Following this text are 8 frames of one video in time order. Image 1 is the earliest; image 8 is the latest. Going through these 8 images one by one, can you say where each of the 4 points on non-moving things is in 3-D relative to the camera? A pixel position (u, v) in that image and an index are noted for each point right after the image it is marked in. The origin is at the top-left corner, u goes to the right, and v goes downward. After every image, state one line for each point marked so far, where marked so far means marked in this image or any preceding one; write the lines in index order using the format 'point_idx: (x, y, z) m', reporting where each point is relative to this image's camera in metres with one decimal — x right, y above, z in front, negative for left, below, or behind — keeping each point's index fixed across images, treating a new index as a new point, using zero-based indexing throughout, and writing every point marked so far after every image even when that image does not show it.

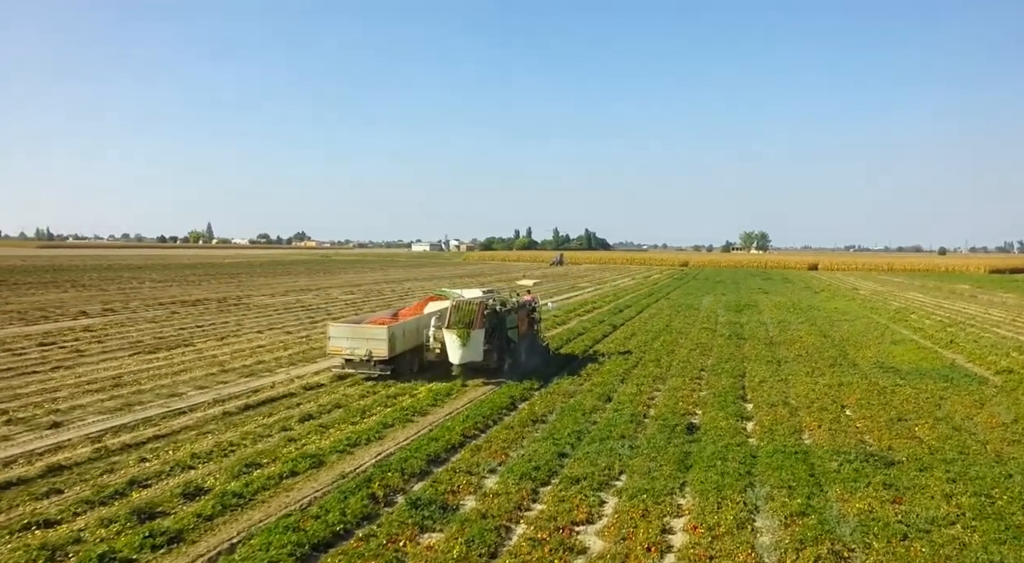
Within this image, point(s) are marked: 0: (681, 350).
0: (+4.1, -1.7, +20.0) m
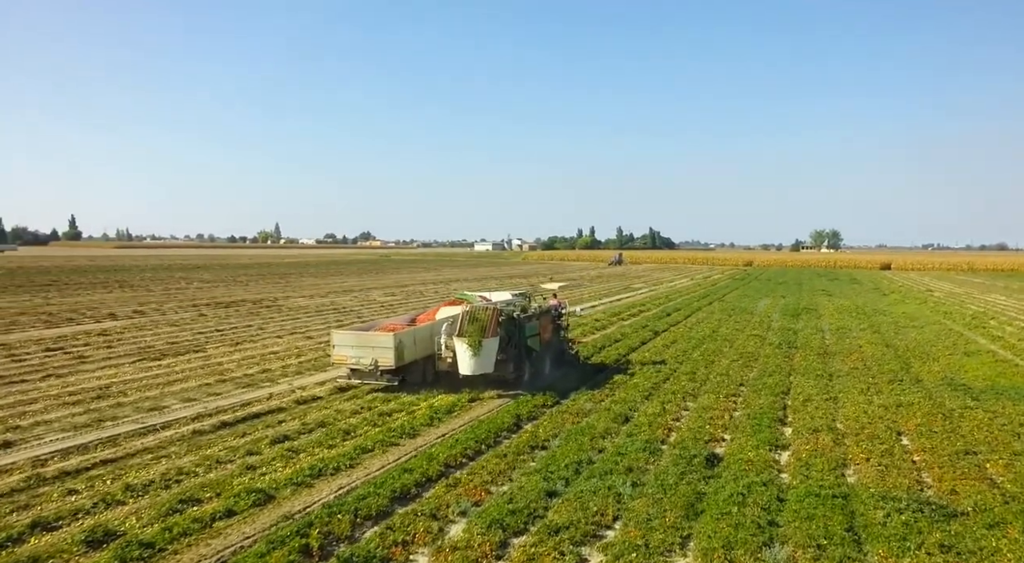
0: (+4.7, -1.8, +18.2) m
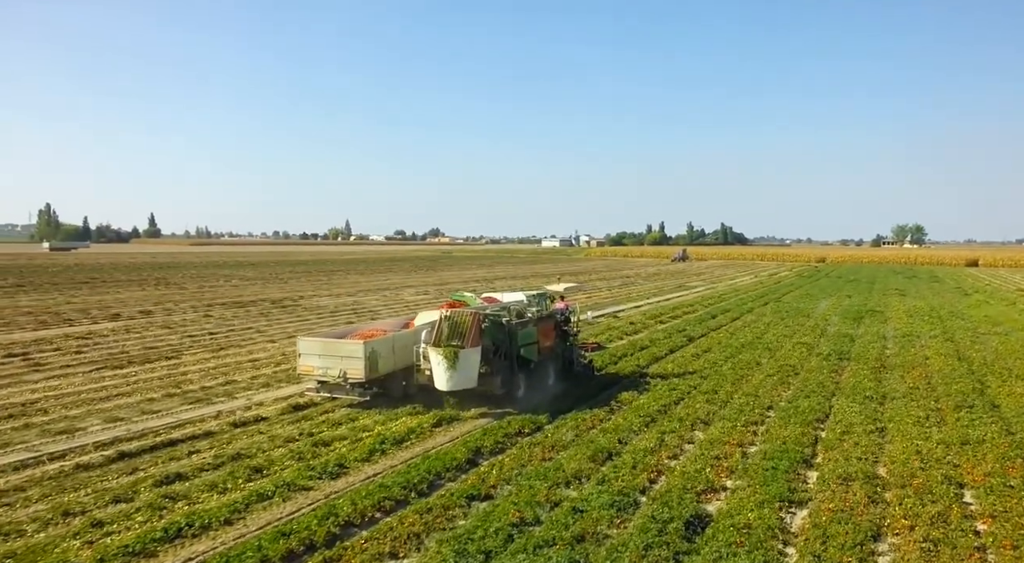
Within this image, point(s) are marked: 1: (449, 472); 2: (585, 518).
0: (+4.6, -1.8, +15.6) m
1: (-0.7, -2.1, +9.1) m
2: (+0.7, -2.2, +7.6) m
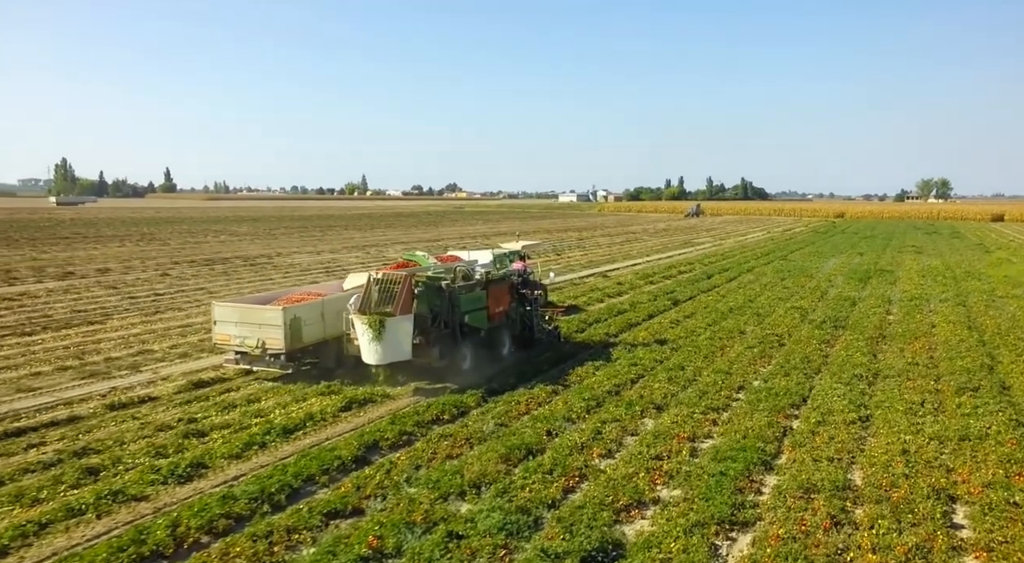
0: (+3.8, -1.1, +13.8) m
1: (-1.7, -1.8, +7.5) m
2: (-0.4, -1.9, +5.9) m
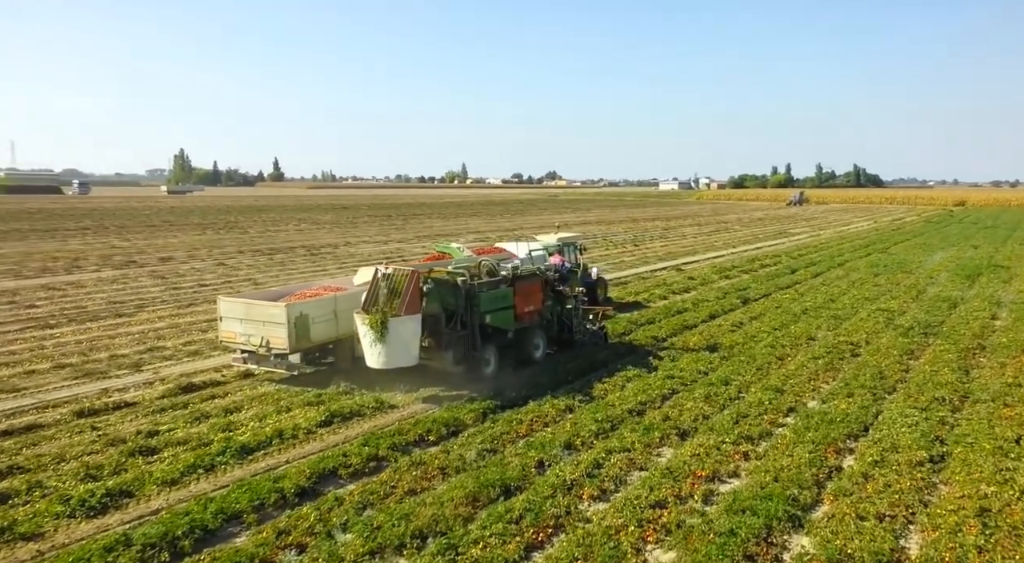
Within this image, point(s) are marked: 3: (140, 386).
0: (+4.2, -1.1, +12.0) m
1: (-2.0, -1.8, +6.4) m
2: (-0.9, -2.0, +4.6) m
3: (-5.0, -1.4, +10.9) m
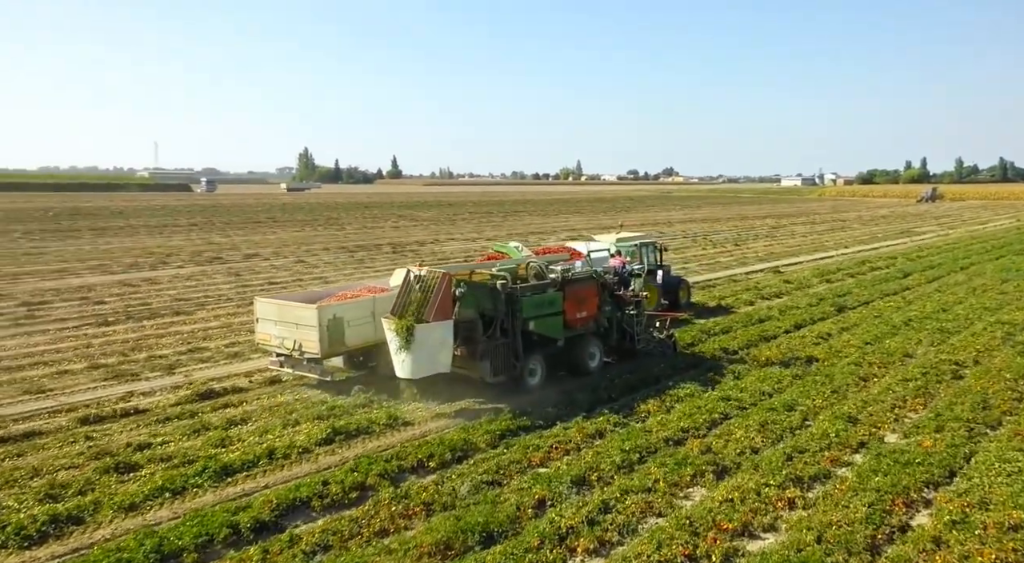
0: (+4.7, -1.2, +10.4) m
1: (-2.2, -1.9, +5.7) m
2: (-1.3, -2.1, +3.8) m
3: (-4.5, -1.4, +10.5) m
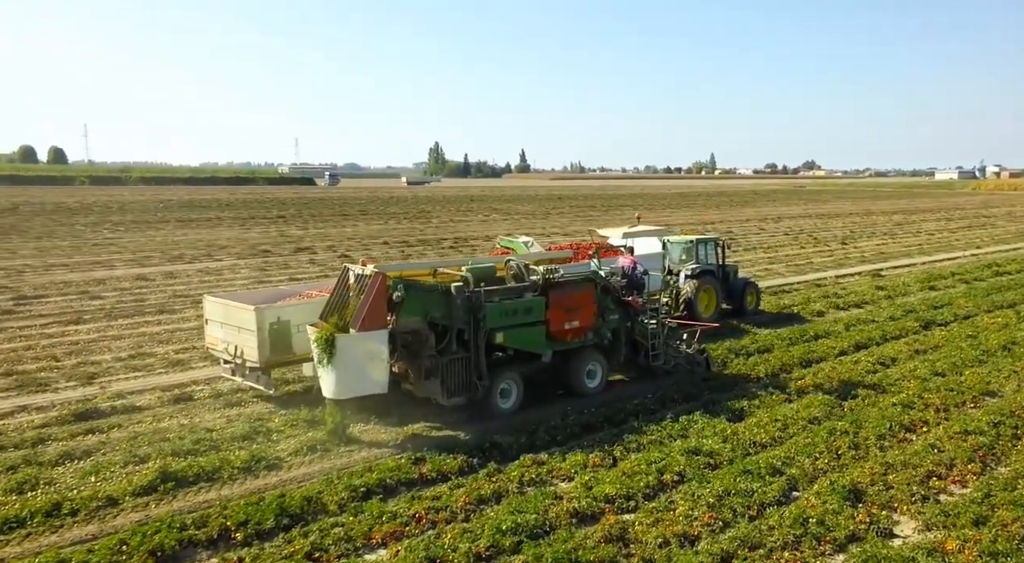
0: (+4.0, -1.4, +7.6) m
1: (-3.6, -1.9, +4.1) m
2: (-3.0, -2.2, +2.1) m
3: (-5.1, -1.4, +9.3) m
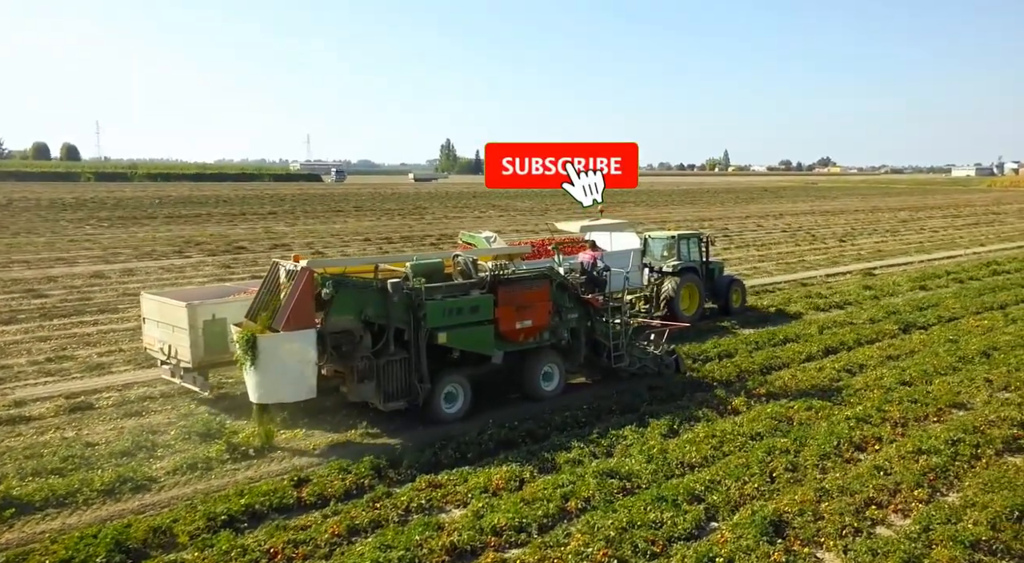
0: (+3.1, -1.4, +6.8) m
1: (-4.5, -2.0, +3.4) m
2: (-3.9, -2.2, +1.4) m
3: (-5.9, -1.4, +8.6) m
